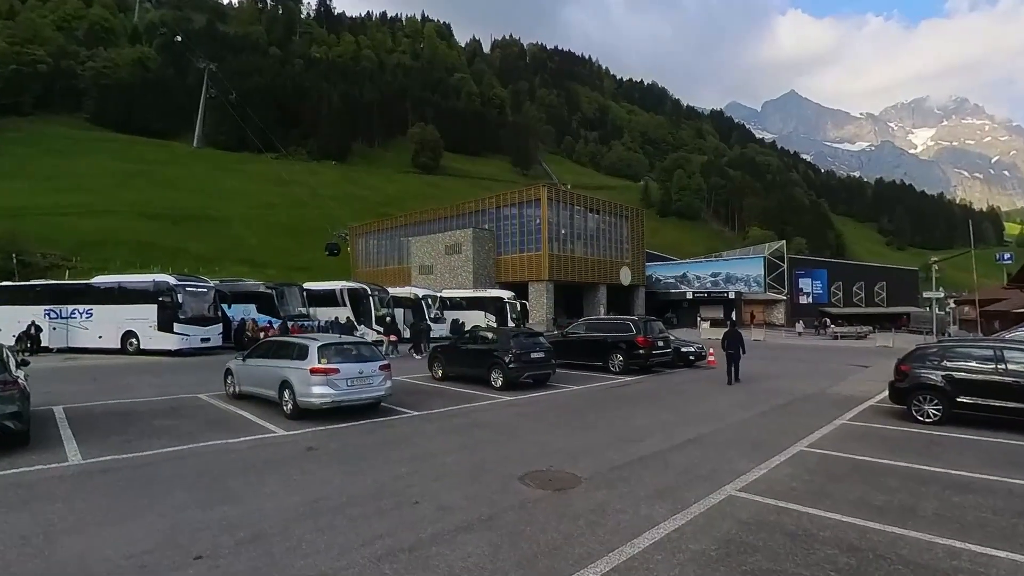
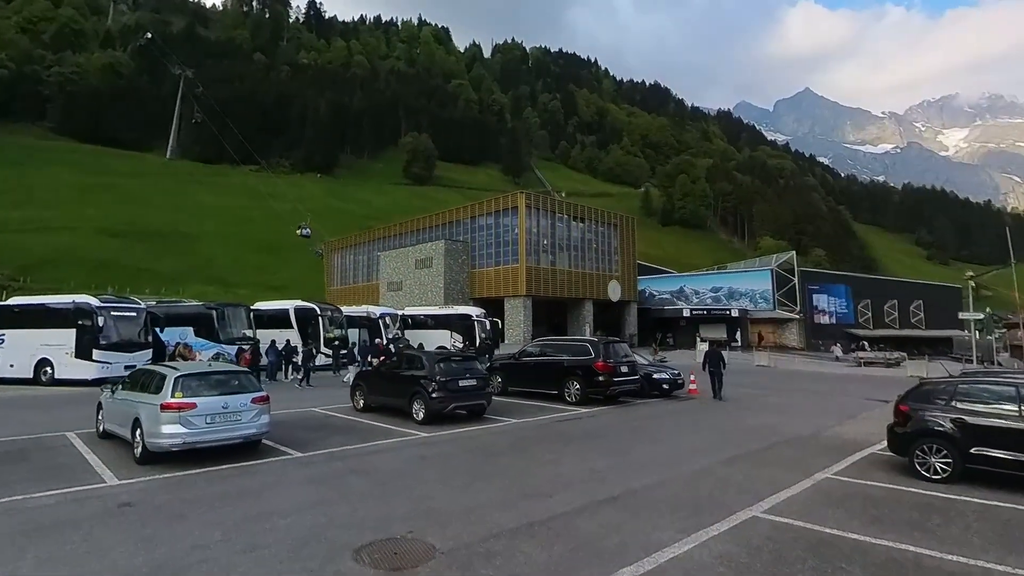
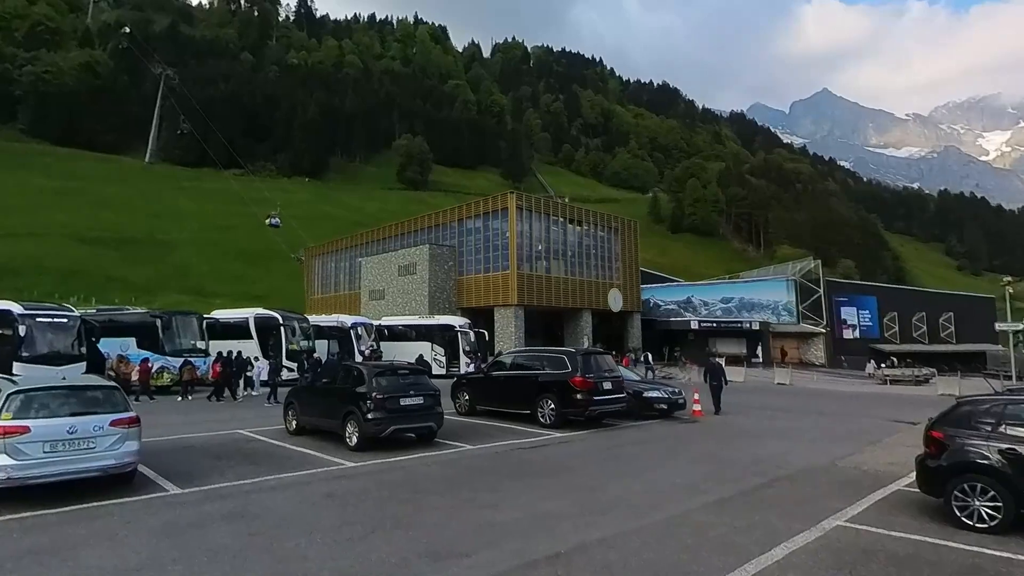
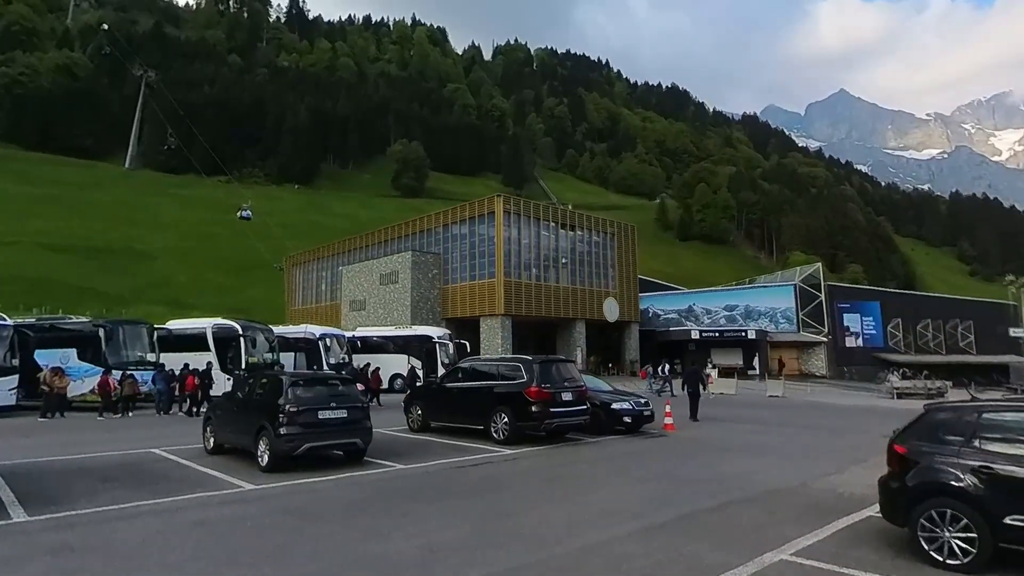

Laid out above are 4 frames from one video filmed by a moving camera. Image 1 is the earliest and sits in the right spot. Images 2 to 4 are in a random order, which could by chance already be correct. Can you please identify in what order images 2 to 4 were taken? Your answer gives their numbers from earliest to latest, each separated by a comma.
2, 3, 4
